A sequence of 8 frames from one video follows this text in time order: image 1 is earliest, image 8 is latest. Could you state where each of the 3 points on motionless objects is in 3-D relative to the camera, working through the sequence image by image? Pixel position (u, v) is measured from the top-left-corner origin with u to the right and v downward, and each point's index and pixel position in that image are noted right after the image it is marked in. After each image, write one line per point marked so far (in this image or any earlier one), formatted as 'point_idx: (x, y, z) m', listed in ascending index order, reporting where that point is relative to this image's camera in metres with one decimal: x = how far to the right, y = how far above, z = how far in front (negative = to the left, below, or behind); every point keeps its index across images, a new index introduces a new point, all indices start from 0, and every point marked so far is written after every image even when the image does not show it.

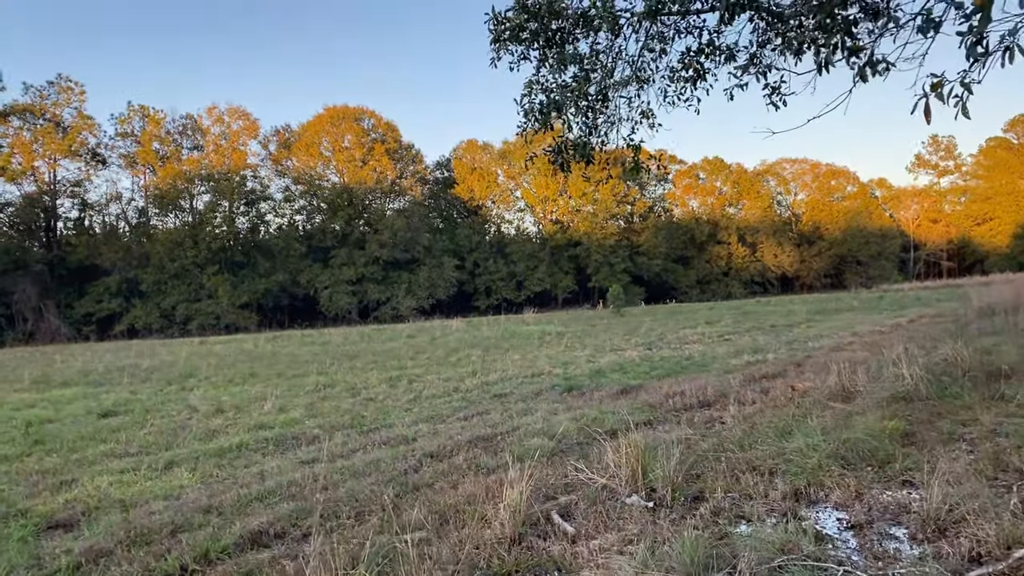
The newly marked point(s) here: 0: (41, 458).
0: (-3.3, -1.2, +6.0) m
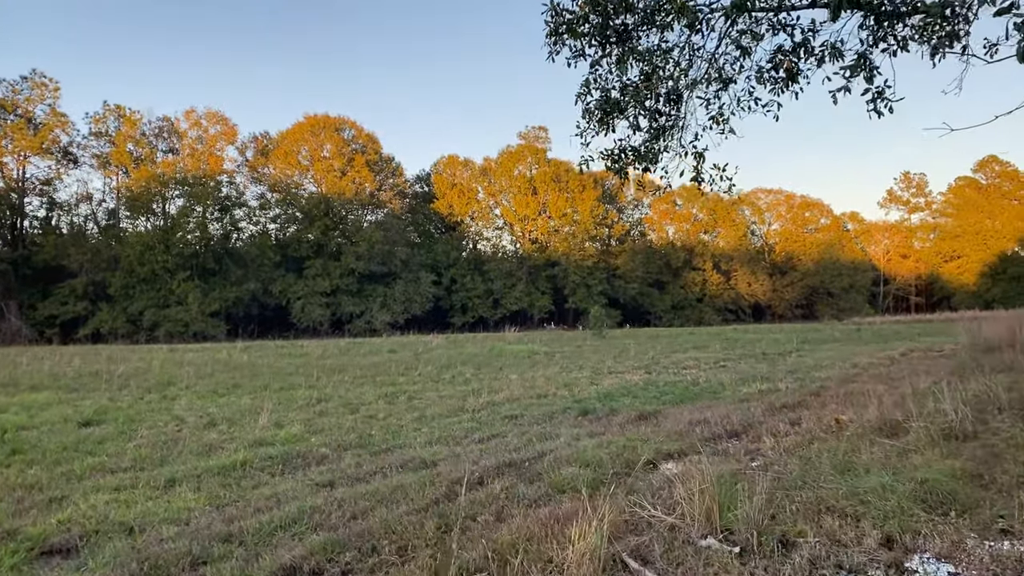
0: (-3.1, -1.2, +5.5) m
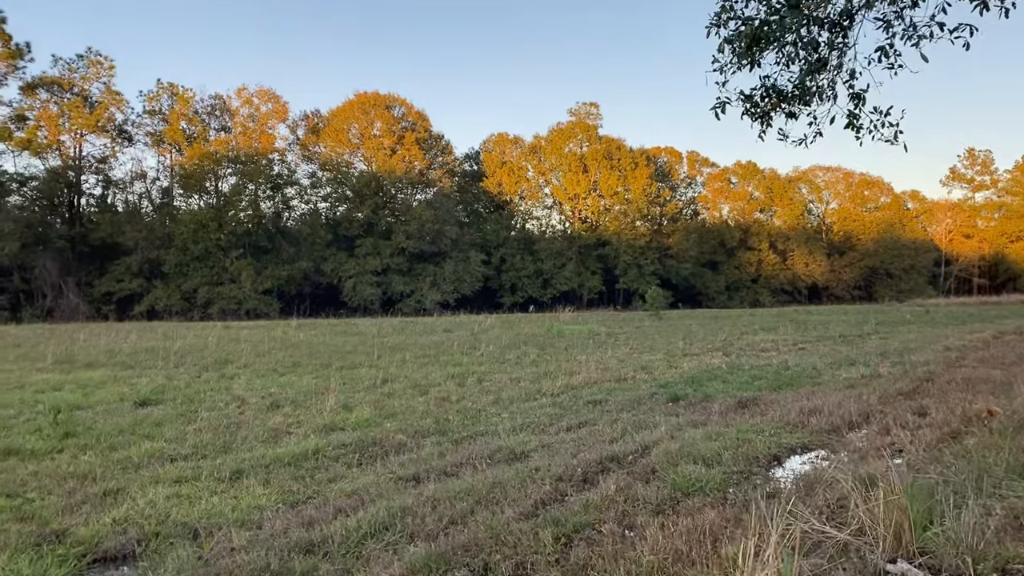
0: (-2.5, -1.0, +5.0) m
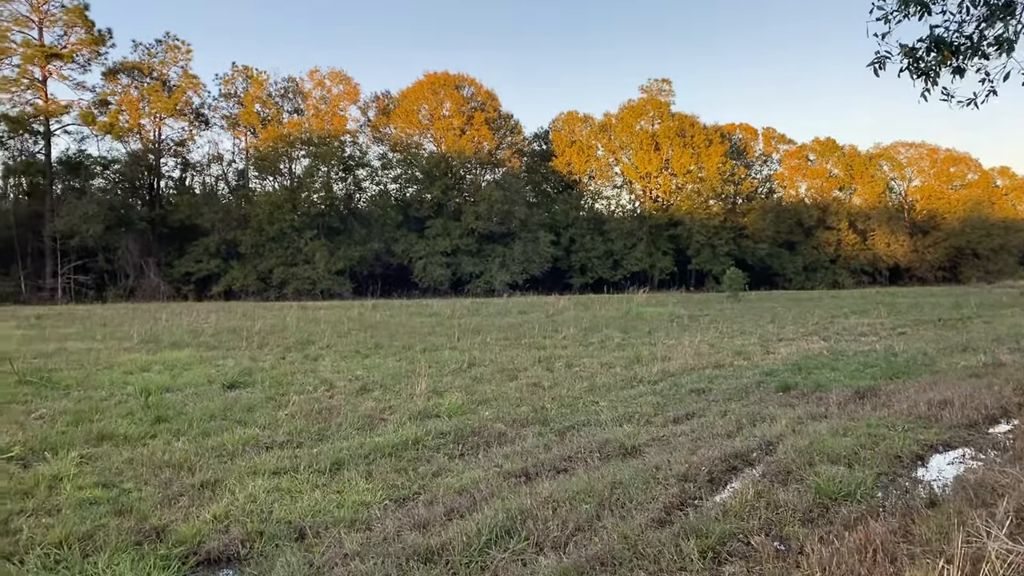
0: (-1.9, -0.9, +4.8) m
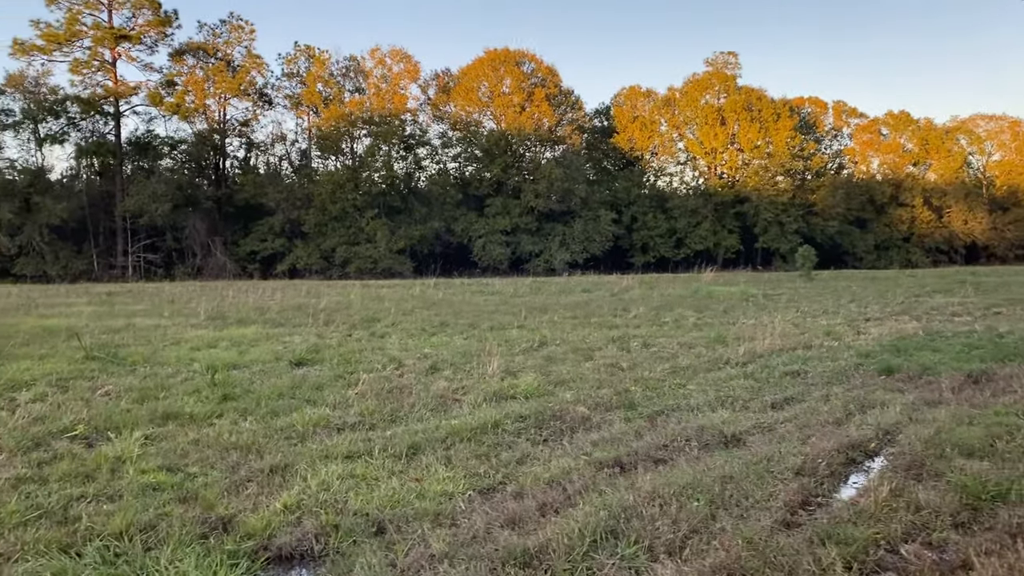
0: (-1.5, -0.7, +4.6) m
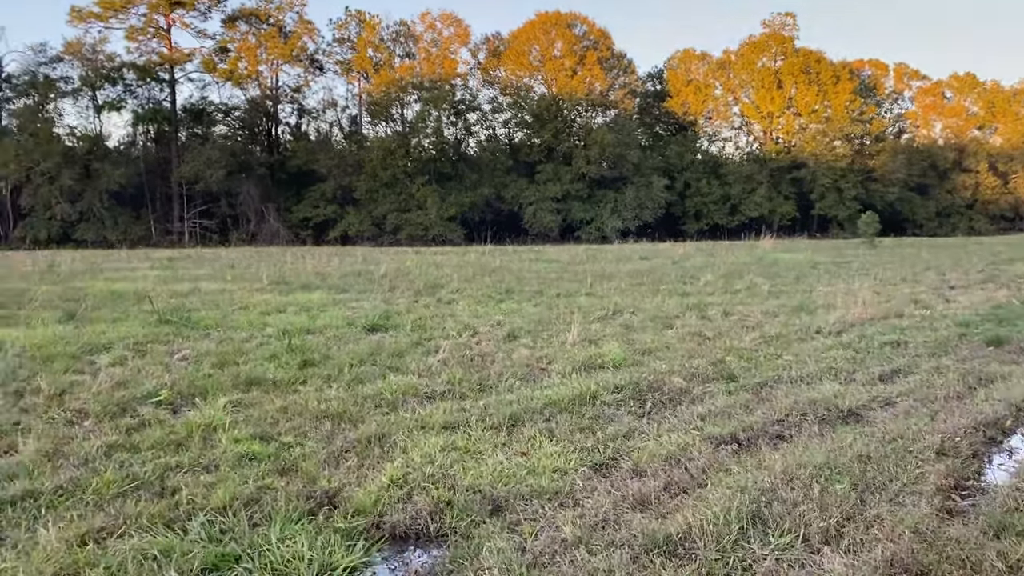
0: (-1.0, -0.5, +4.4) m
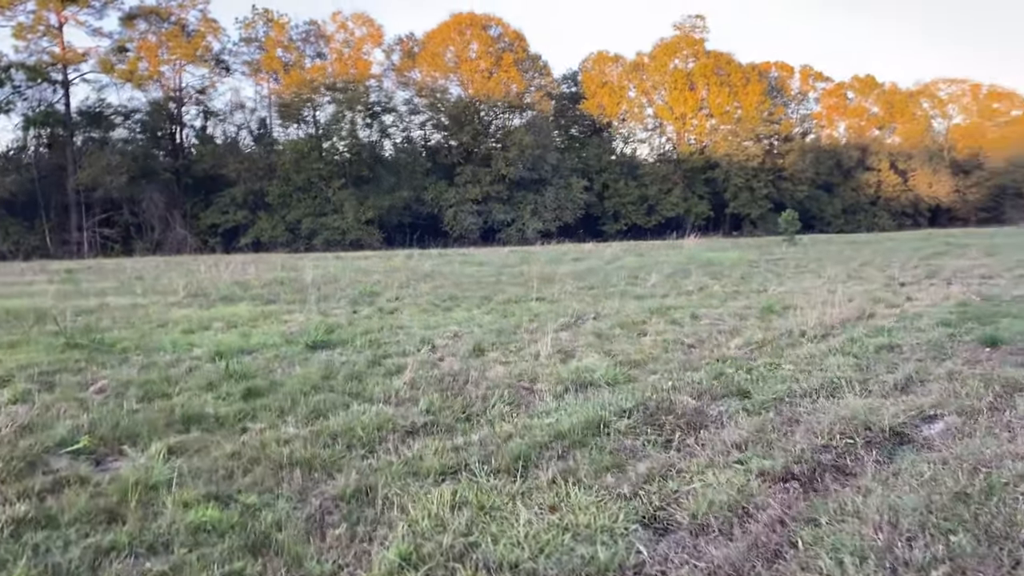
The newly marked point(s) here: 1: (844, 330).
0: (-1.0, -0.6, +3.7) m
1: (+2.4, -0.3, +6.3) m
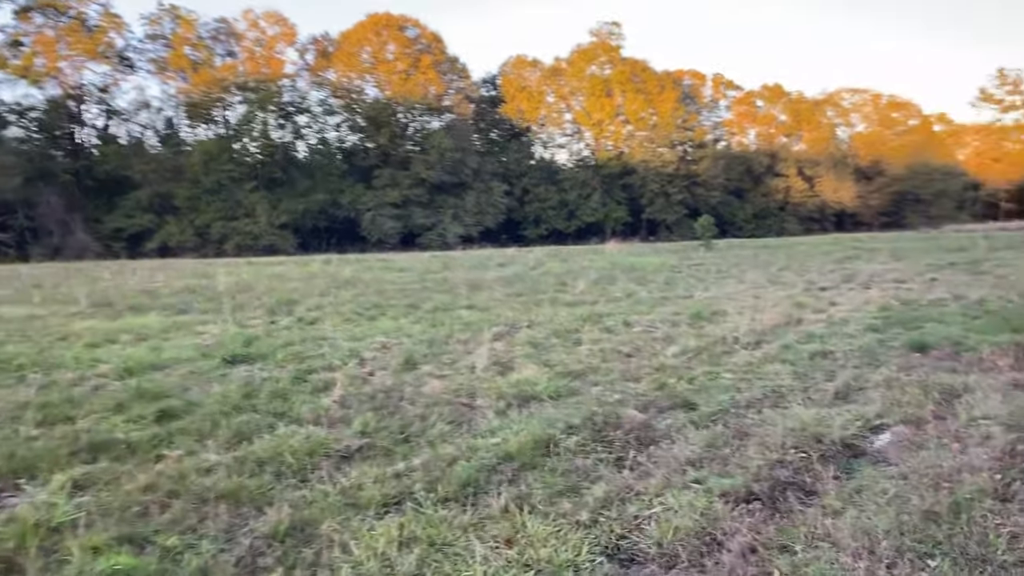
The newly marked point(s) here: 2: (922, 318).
0: (-1.2, -0.7, +3.4) m
1: (+1.9, -0.3, +6.3) m
2: (+3.4, -0.2, +7.1) m
